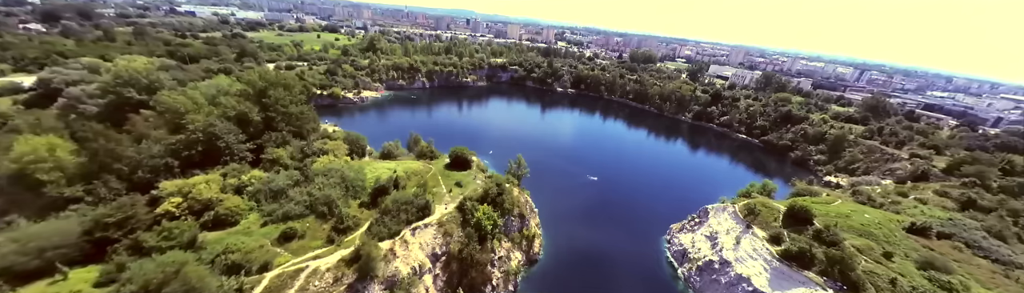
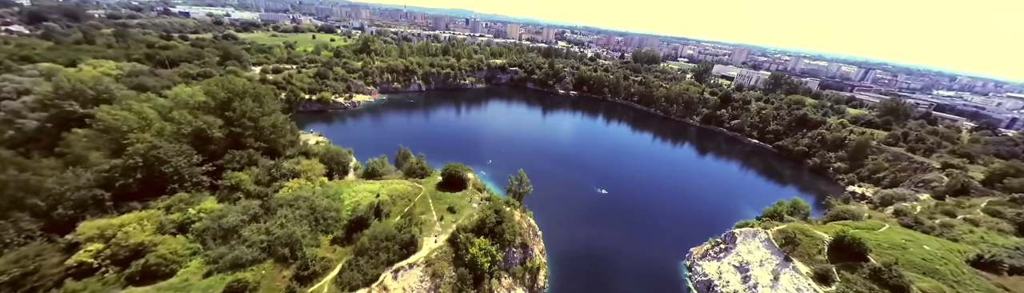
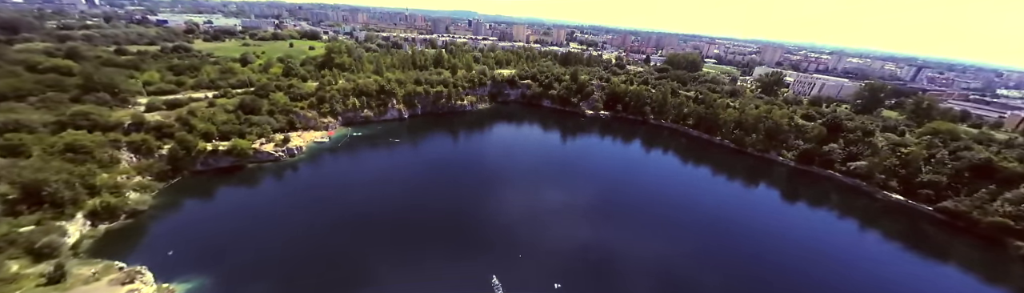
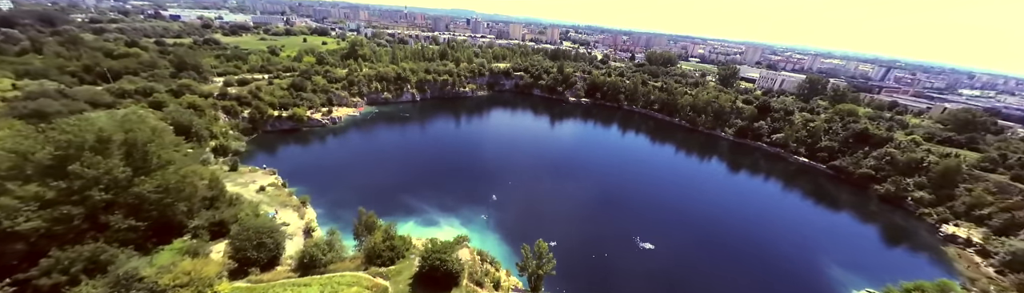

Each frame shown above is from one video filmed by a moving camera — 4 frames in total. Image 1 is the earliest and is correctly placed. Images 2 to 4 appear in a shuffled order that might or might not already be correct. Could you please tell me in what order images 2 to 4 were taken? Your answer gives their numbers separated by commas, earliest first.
2, 4, 3
